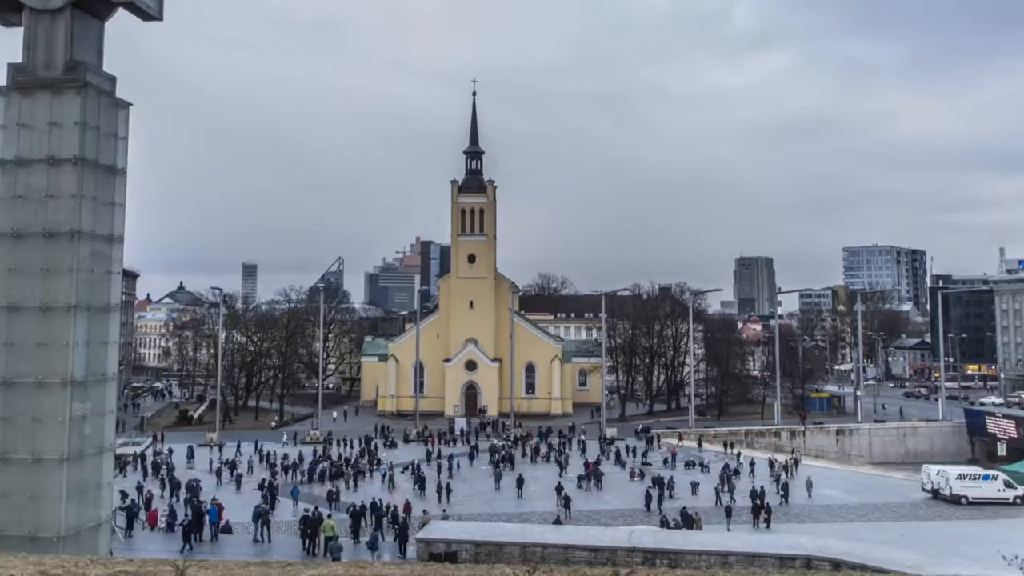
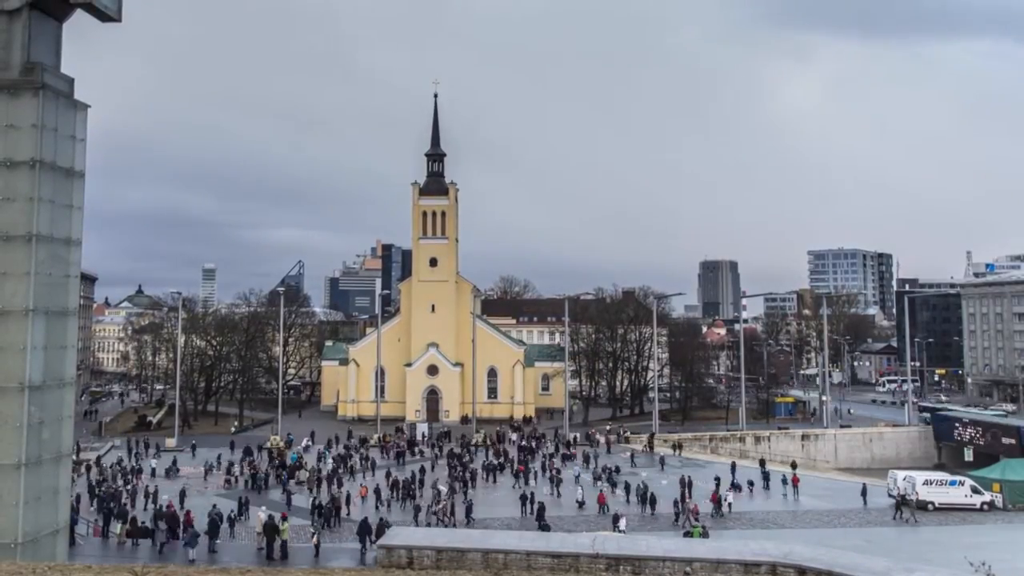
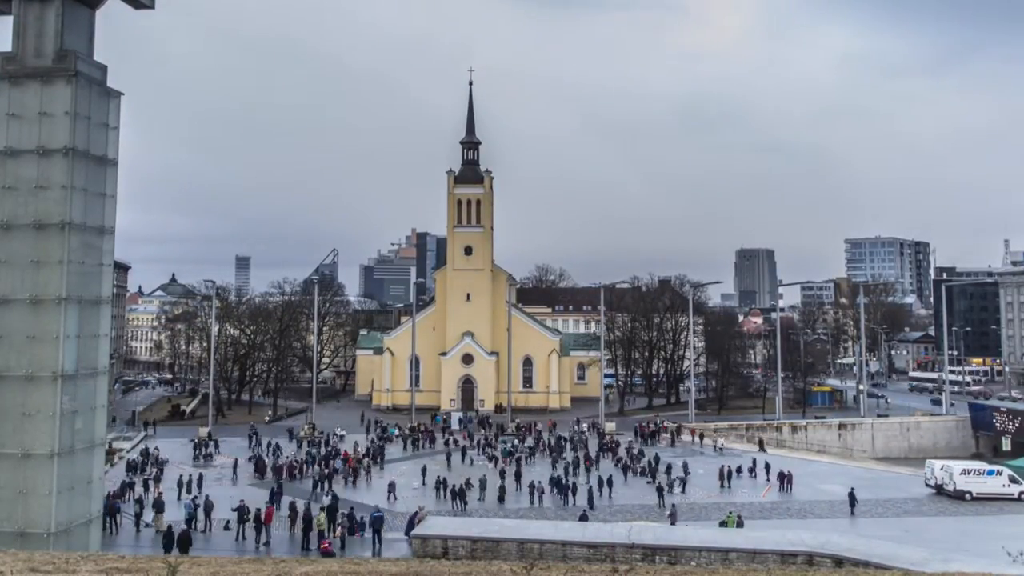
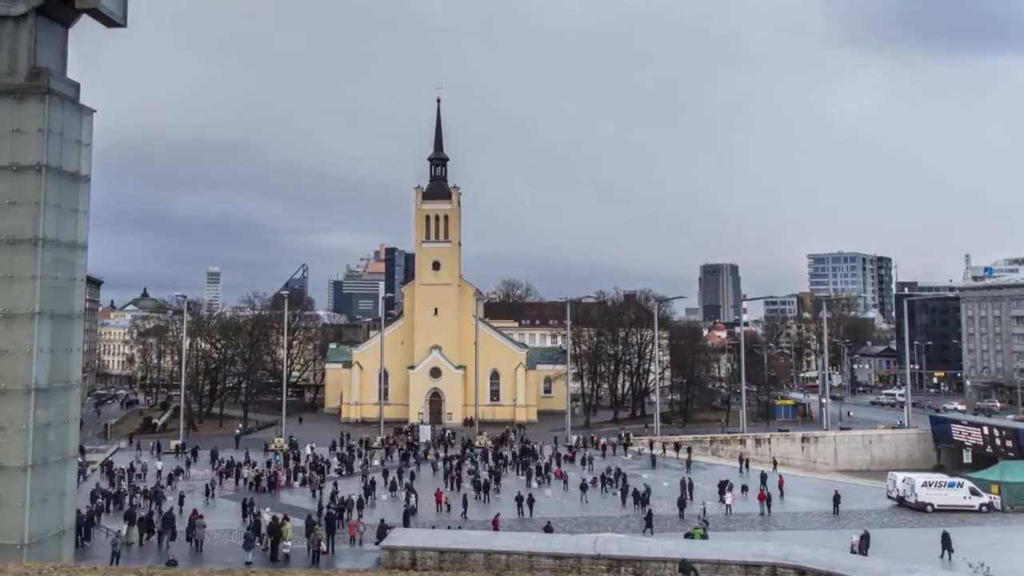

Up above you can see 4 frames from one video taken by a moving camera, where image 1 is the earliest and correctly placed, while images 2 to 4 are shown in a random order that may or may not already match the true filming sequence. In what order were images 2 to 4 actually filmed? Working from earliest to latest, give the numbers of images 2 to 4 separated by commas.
3, 2, 4
